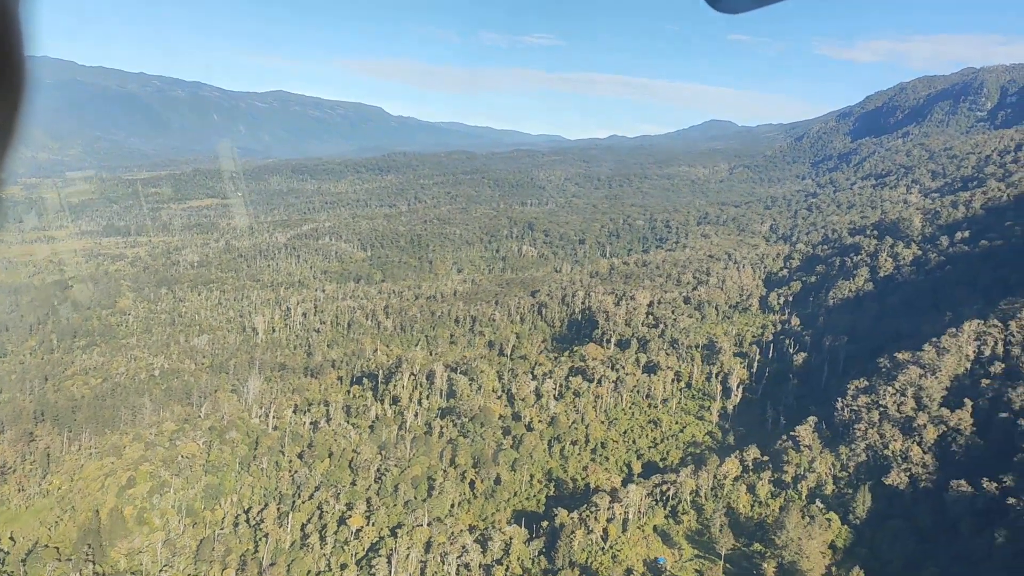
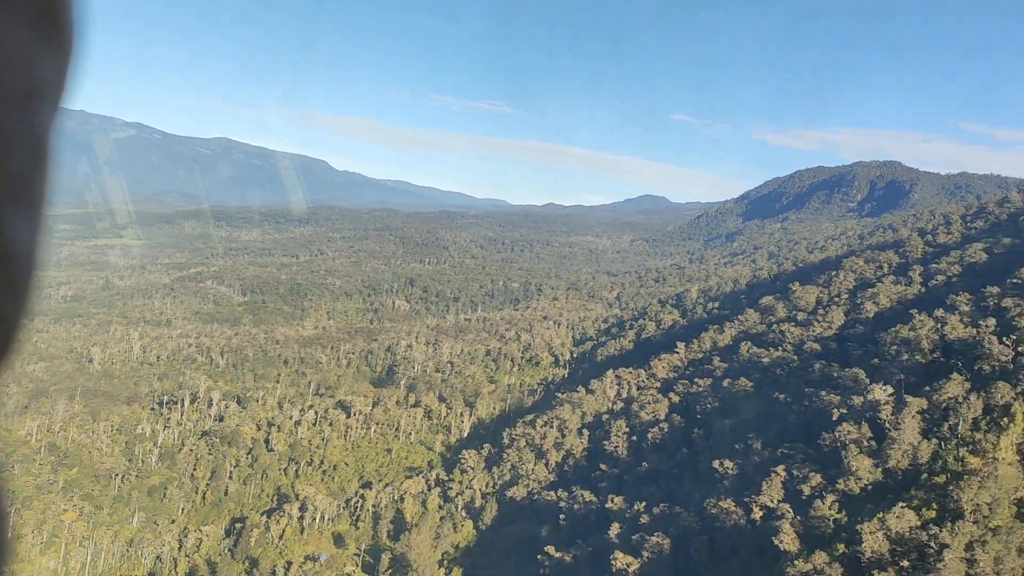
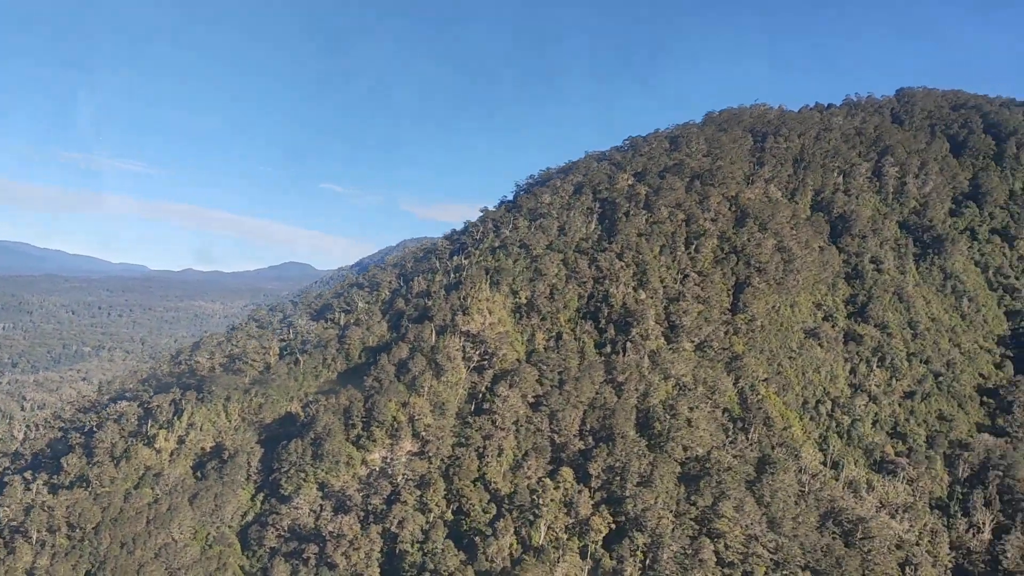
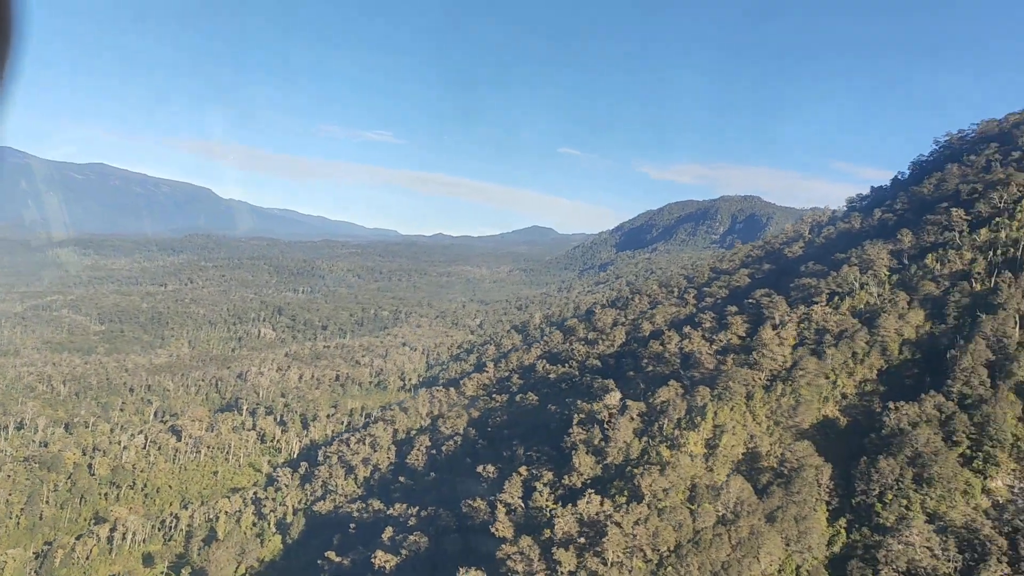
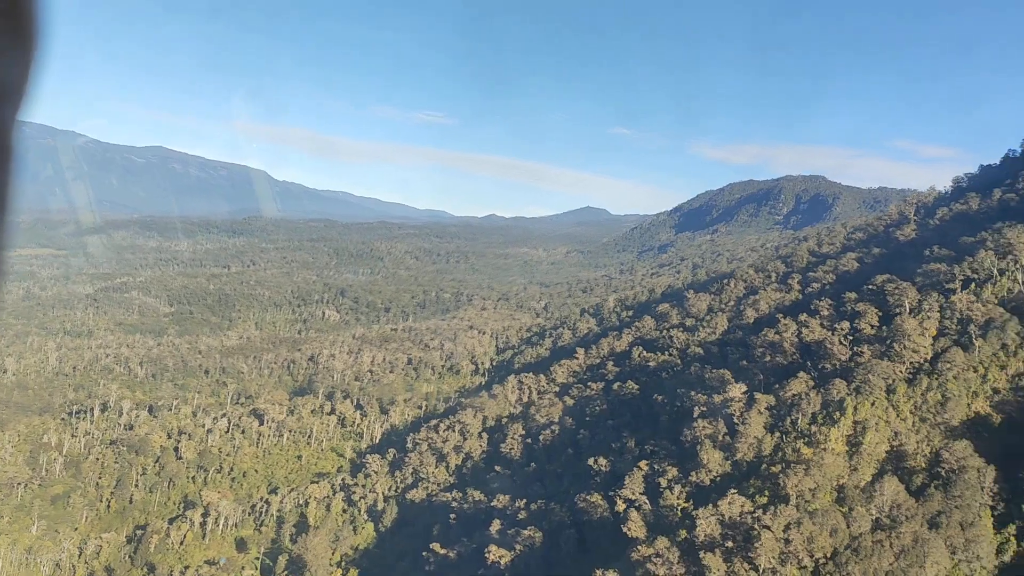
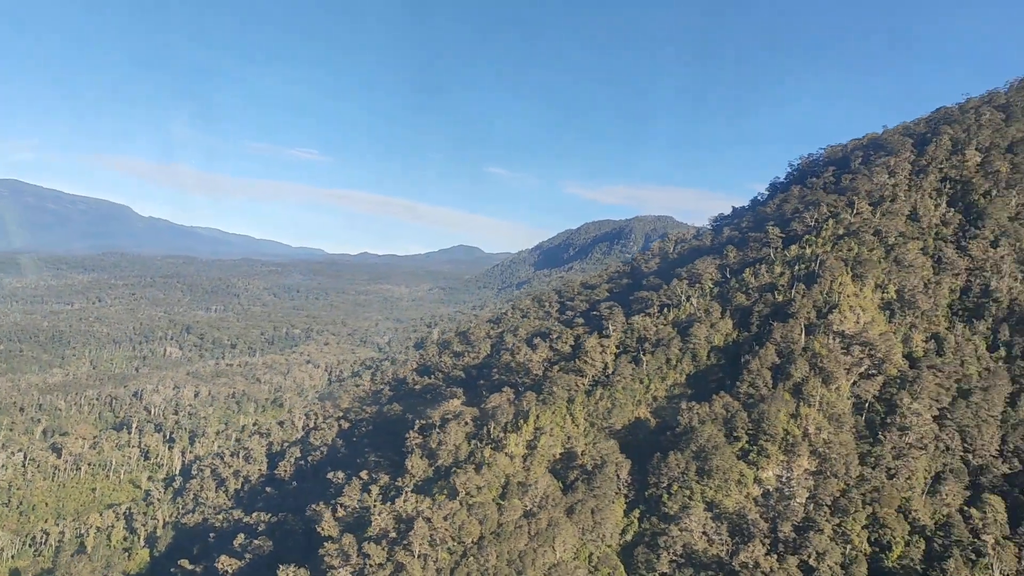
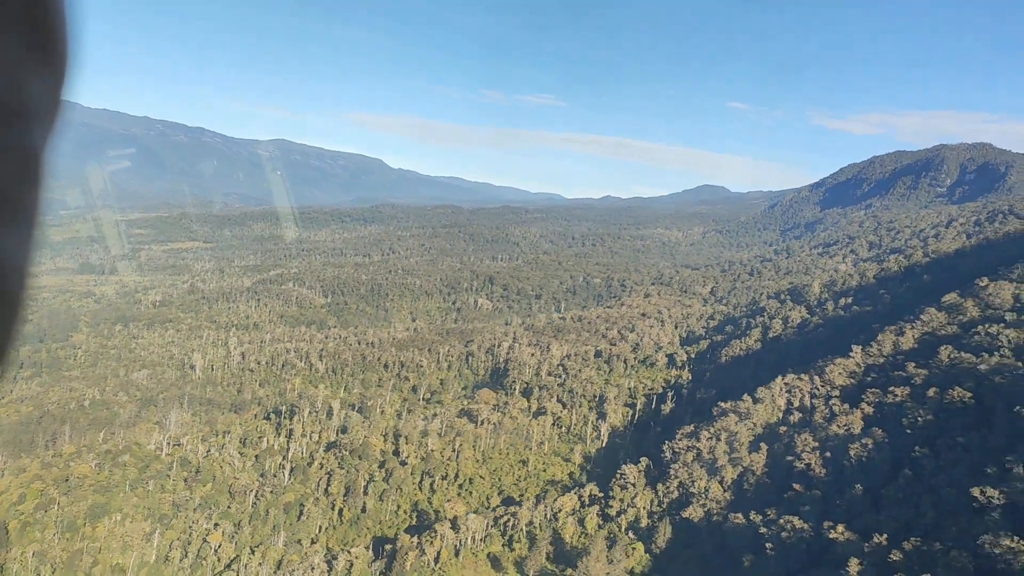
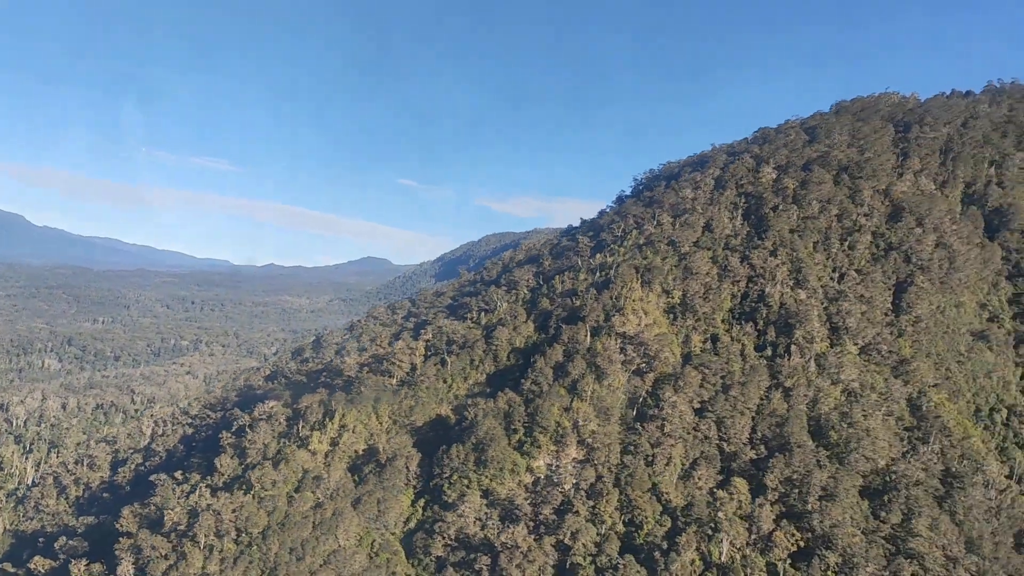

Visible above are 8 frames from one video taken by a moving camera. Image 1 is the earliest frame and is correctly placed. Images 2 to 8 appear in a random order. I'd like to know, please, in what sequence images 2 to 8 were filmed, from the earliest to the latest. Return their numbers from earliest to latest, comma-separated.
7, 2, 5, 4, 6, 8, 3
